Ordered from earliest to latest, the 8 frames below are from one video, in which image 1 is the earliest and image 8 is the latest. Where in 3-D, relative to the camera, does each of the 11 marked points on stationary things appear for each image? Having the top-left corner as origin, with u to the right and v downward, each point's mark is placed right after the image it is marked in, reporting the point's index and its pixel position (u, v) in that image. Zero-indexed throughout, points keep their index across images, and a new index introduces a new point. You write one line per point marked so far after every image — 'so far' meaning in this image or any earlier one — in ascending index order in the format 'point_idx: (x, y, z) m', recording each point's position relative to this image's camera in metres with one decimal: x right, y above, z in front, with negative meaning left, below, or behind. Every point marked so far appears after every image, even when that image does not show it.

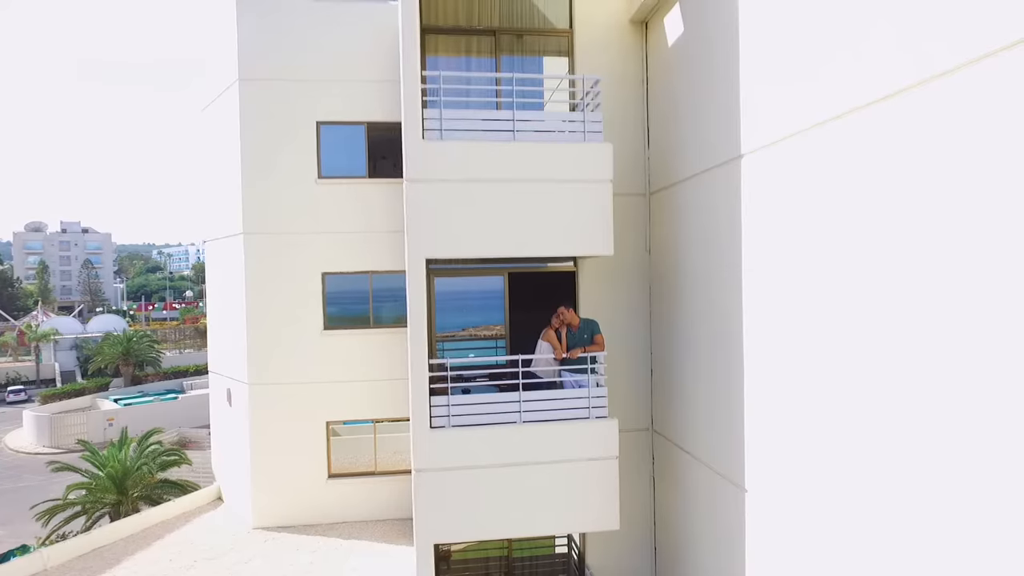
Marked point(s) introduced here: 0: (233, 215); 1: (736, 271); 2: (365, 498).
0: (-5.7, +1.5, +12.1) m
1: (+2.2, +0.1, +6.1) m
2: (-3.0, -4.3, +12.2) m
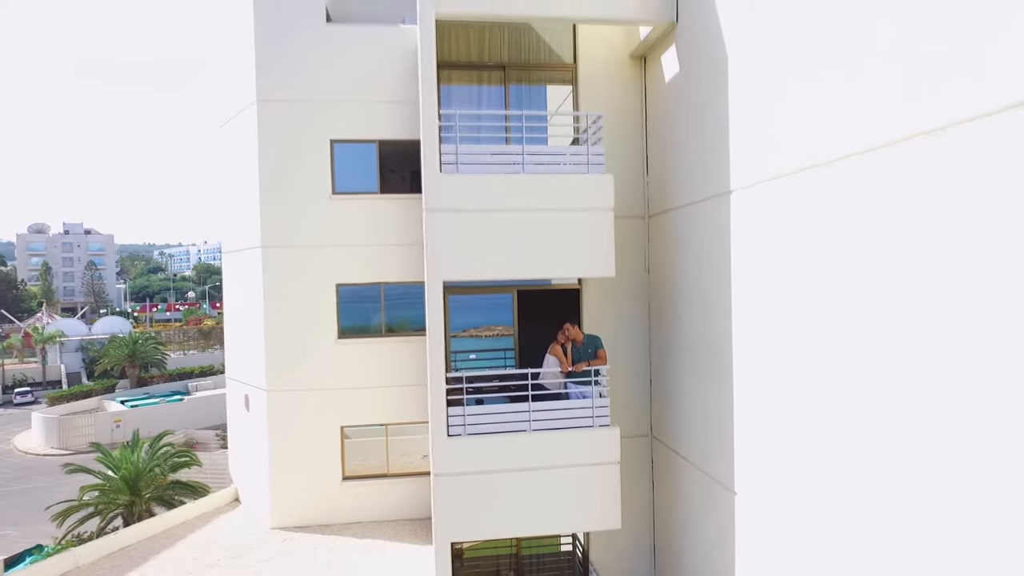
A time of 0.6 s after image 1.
0: (-5.6, +1.3, +12.7) m
1: (+2.3, -0.1, +6.6) m
2: (-2.9, -4.5, +12.8) m
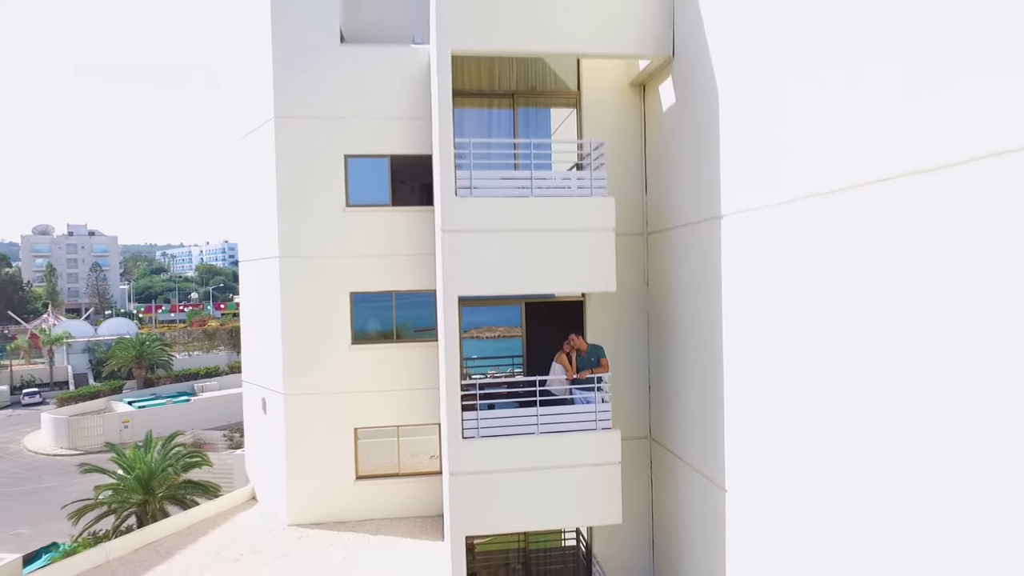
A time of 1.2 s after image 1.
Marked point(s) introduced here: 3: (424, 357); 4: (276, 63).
0: (-5.5, +1.1, +13.3) m
1: (+2.4, -0.2, +7.2) m
2: (-2.8, -4.7, +13.4) m
3: (-2.1, -1.5, +13.4) m
4: (-5.1, +4.8, +12.8) m
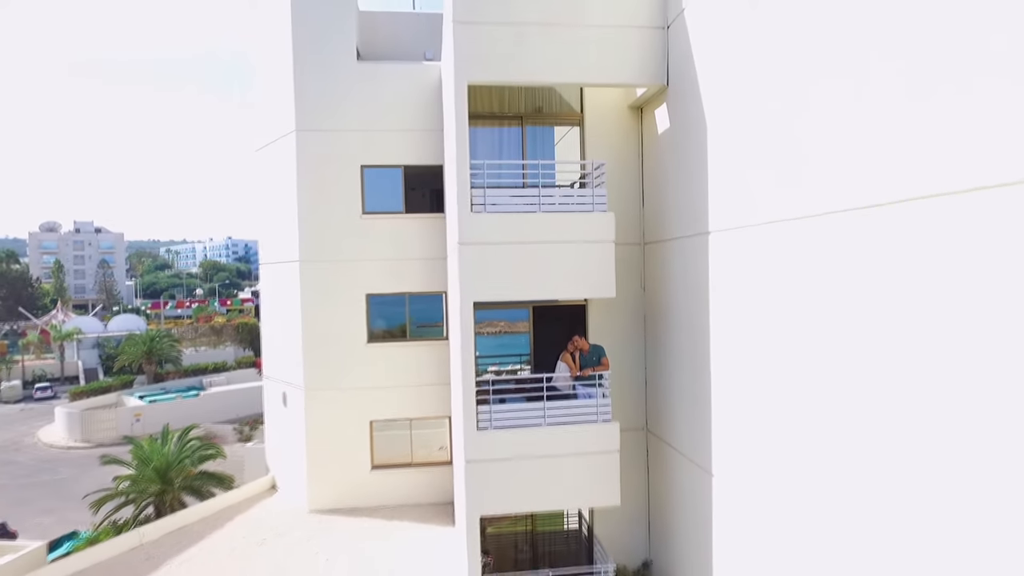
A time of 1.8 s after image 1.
0: (-5.3, +1.0, +14.2) m
1: (+2.5, -0.3, +8.1) m
2: (-2.6, -4.8, +14.3) m
3: (-1.9, -1.6, +14.3) m
4: (-4.9, +4.8, +13.6) m
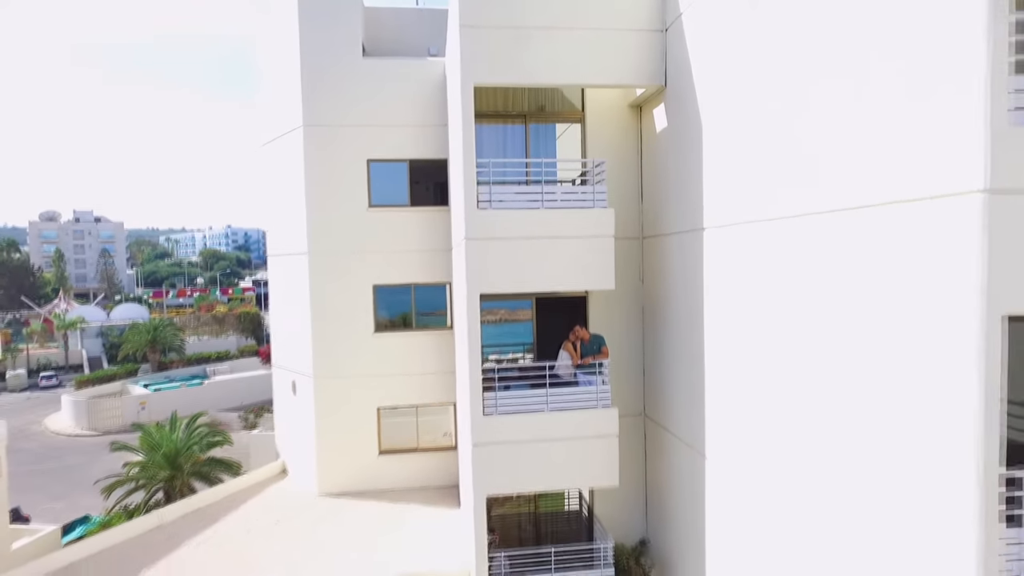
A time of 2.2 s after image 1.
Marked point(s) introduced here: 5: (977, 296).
0: (-5.2, +1.3, +14.5) m
1: (+2.6, -0.2, +8.5) m
2: (-2.5, -4.5, +14.8) m
3: (-1.8, -1.4, +14.7) m
4: (-4.8, +5.0, +13.9) m
5: (+3.0, 0.0, +3.9) m
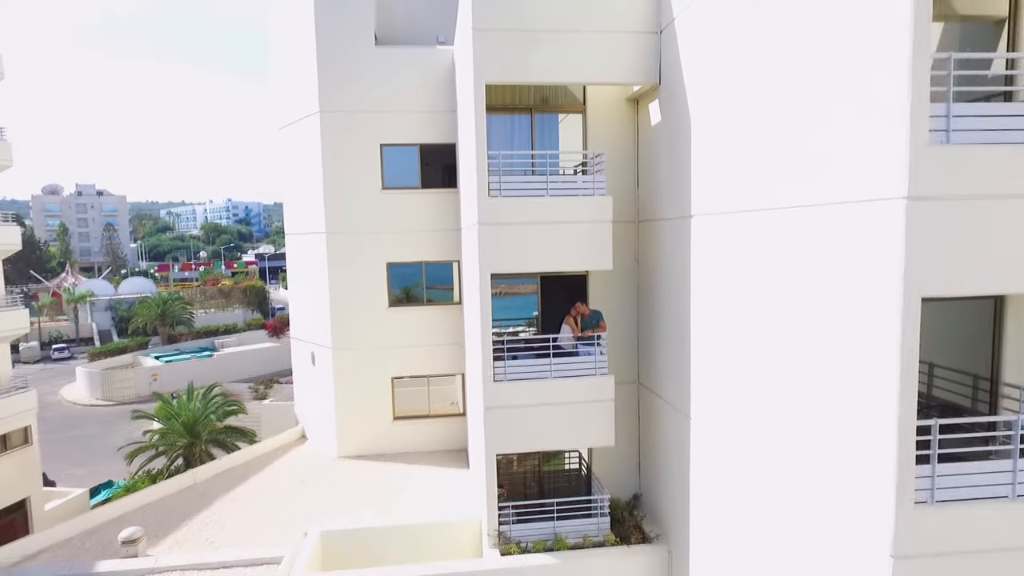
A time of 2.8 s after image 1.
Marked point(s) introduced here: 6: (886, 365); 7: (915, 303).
0: (-5.1, +1.8, +15.4) m
1: (+2.7, +0.1, +9.5) m
2: (-2.4, -3.9, +15.9) m
3: (-1.7, -0.8, +15.7) m
4: (-4.7, +5.5, +14.7) m
5: (+3.1, +0.1, +4.8) m
6: (+3.1, -0.6, +5.0) m
7: (+3.3, -0.1, +4.8) m
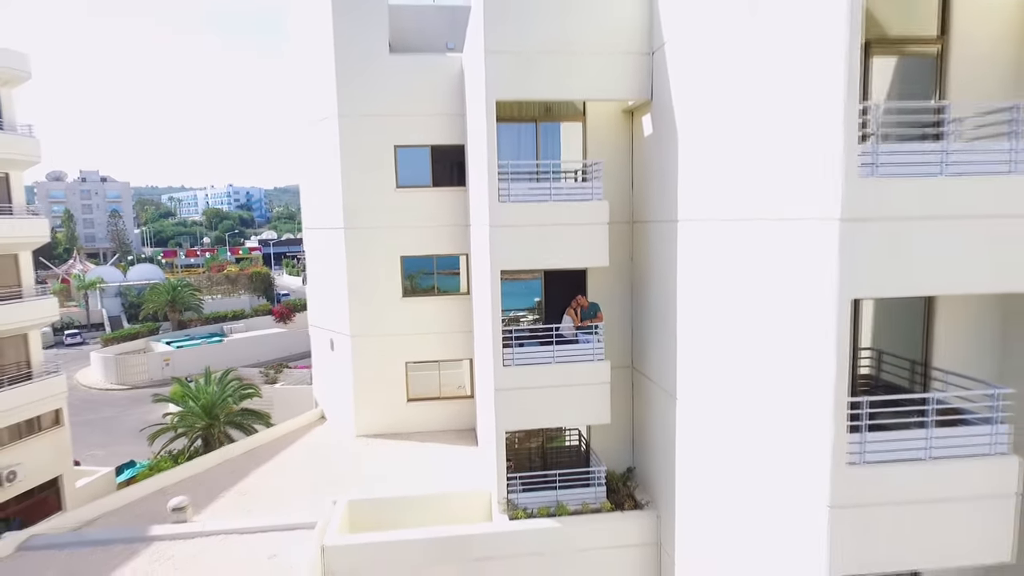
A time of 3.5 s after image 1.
0: (-5.0, +2.1, +16.6) m
1: (+2.9, +0.2, +10.6) m
2: (-2.3, -3.7, +17.2) m
3: (-1.6, -0.5, +16.9) m
4: (-4.6, +5.7, +15.7) m
5: (+3.3, 0.0, +6.0) m
6: (+3.2, -0.7, +6.1) m
7: (+3.4, -0.2, +6.0) m
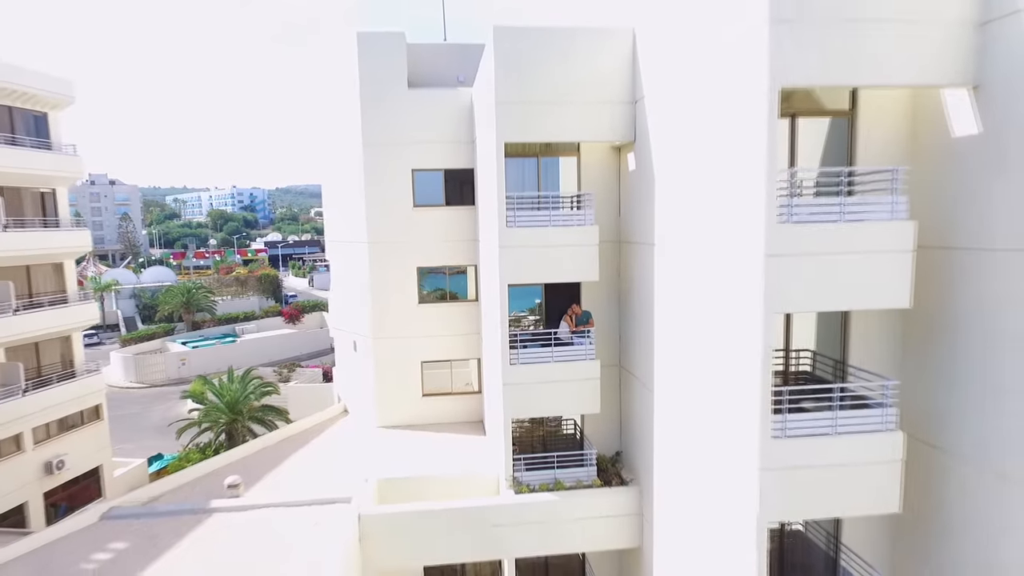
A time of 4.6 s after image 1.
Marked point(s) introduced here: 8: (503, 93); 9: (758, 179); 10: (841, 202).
0: (-4.9, +1.8, +18.6) m
1: (+3.0, -0.1, +12.7) m
2: (-2.1, -3.9, +19.3) m
3: (-1.4, -0.8, +19.0) m
4: (-4.5, +5.5, +17.8) m
5: (+3.4, -0.2, +8.0) m
6: (+3.4, -0.9, +8.2) m
7: (+3.5, -0.4, +8.1) m
8: (-0.2, +4.1, +12.4) m
9: (+3.3, +1.5, +8.0) m
10: (+4.5, +1.2, +8.1) m
